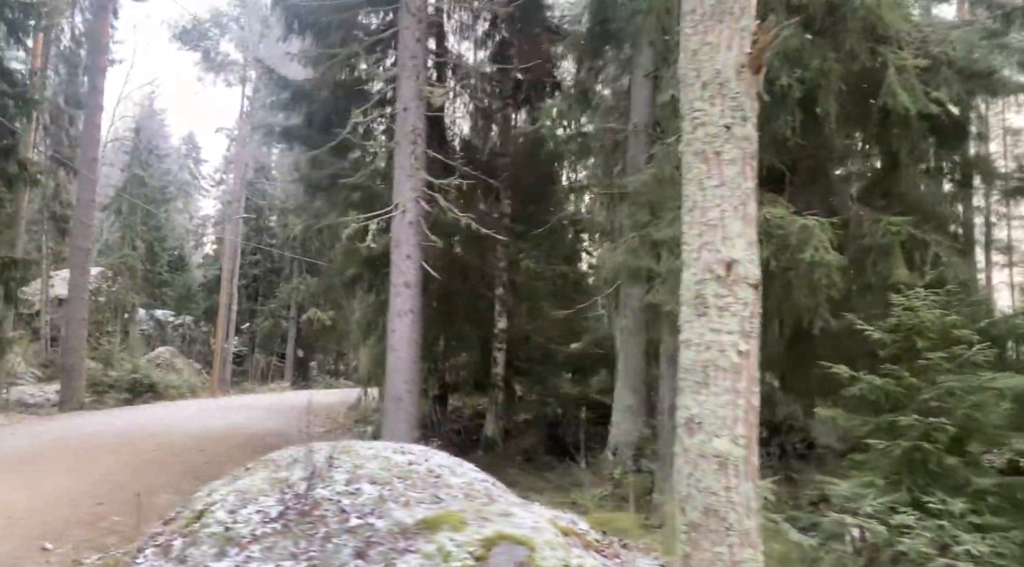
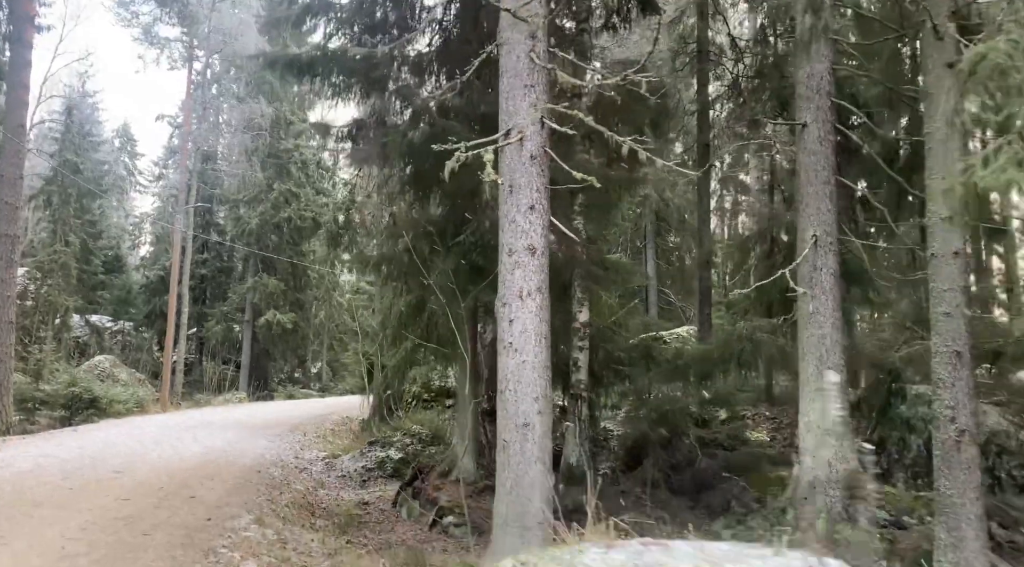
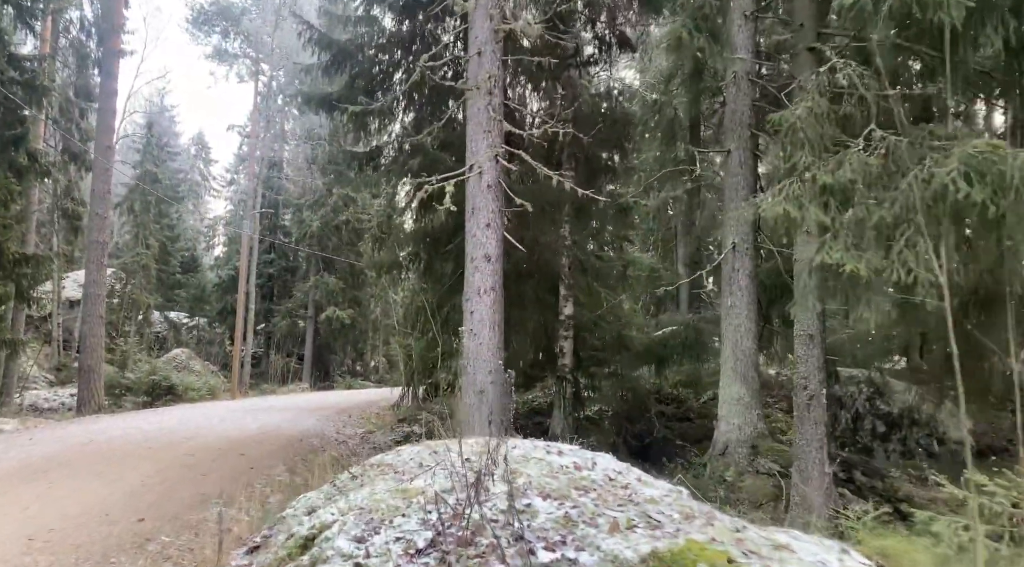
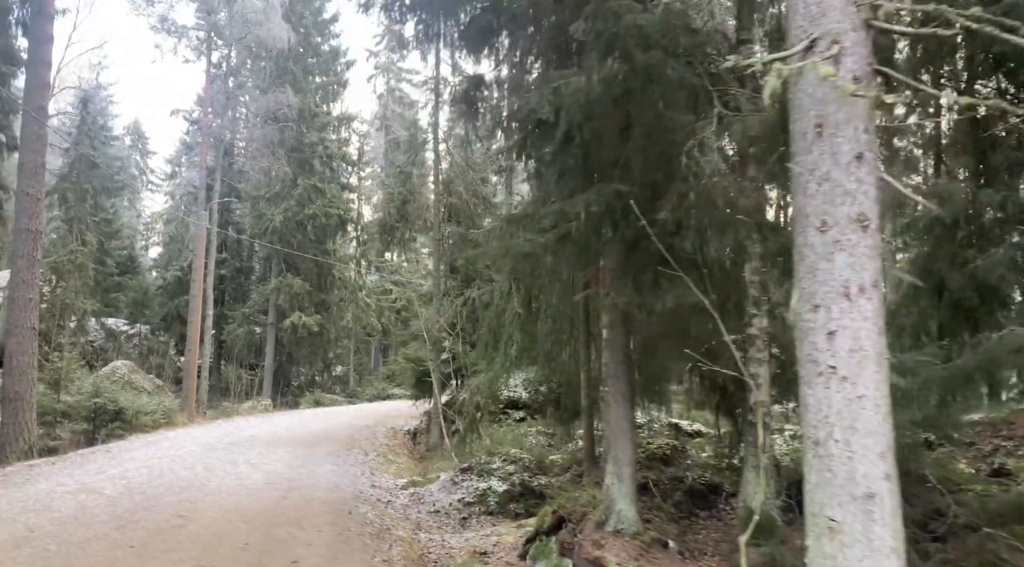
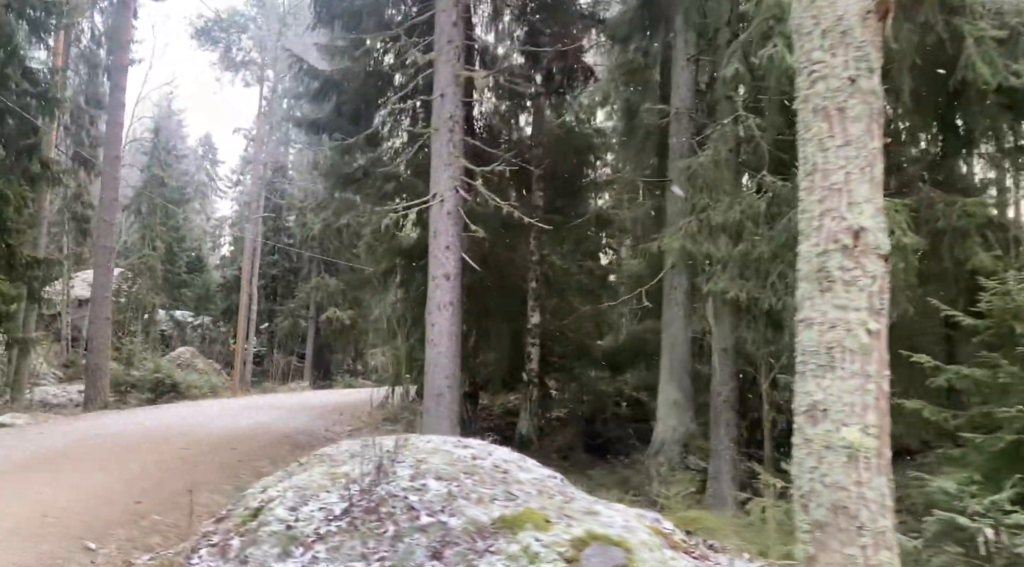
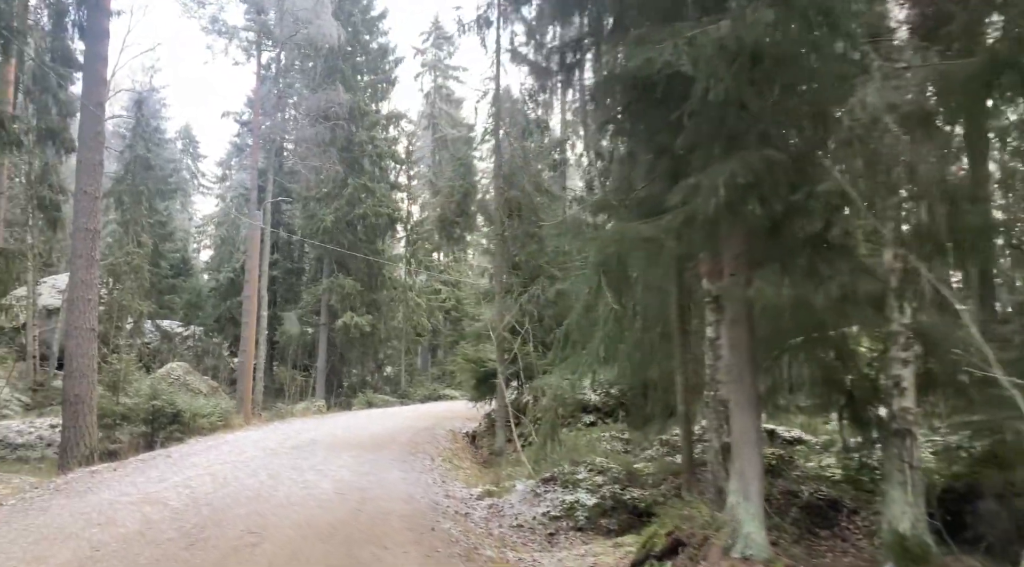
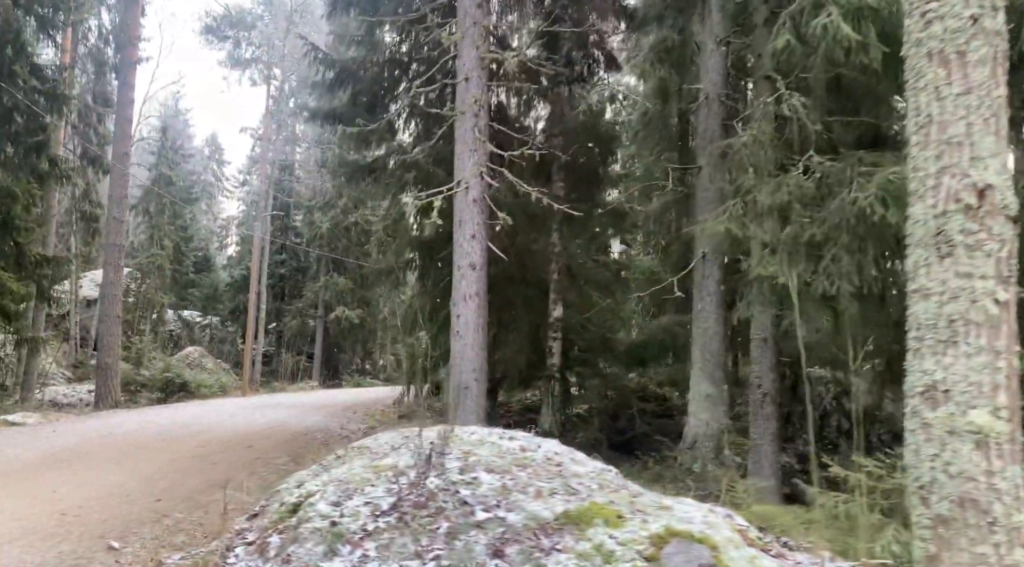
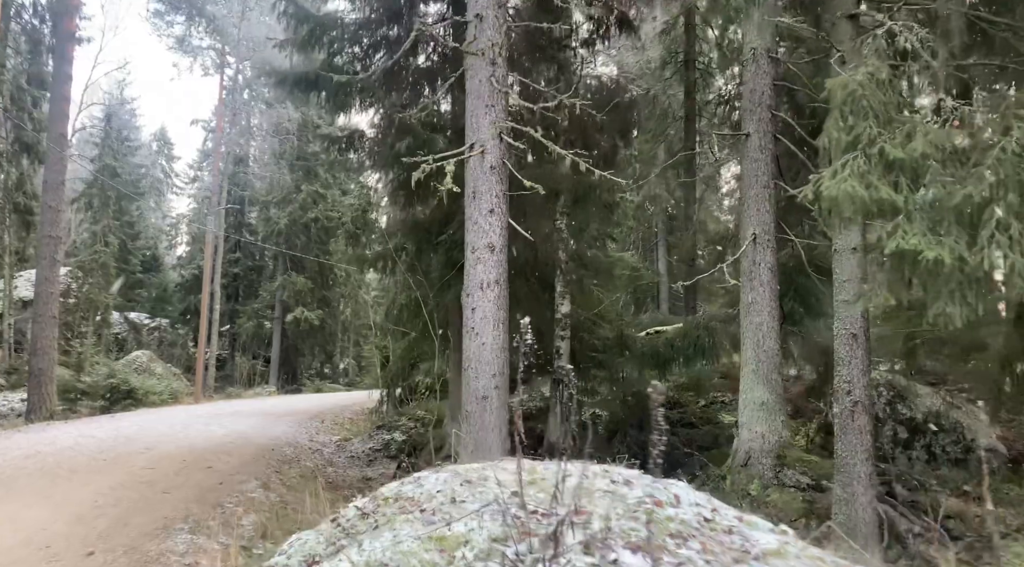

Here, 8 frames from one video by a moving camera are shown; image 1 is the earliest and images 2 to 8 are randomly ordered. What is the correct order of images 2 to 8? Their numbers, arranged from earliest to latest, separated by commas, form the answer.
5, 7, 3, 8, 2, 4, 6
